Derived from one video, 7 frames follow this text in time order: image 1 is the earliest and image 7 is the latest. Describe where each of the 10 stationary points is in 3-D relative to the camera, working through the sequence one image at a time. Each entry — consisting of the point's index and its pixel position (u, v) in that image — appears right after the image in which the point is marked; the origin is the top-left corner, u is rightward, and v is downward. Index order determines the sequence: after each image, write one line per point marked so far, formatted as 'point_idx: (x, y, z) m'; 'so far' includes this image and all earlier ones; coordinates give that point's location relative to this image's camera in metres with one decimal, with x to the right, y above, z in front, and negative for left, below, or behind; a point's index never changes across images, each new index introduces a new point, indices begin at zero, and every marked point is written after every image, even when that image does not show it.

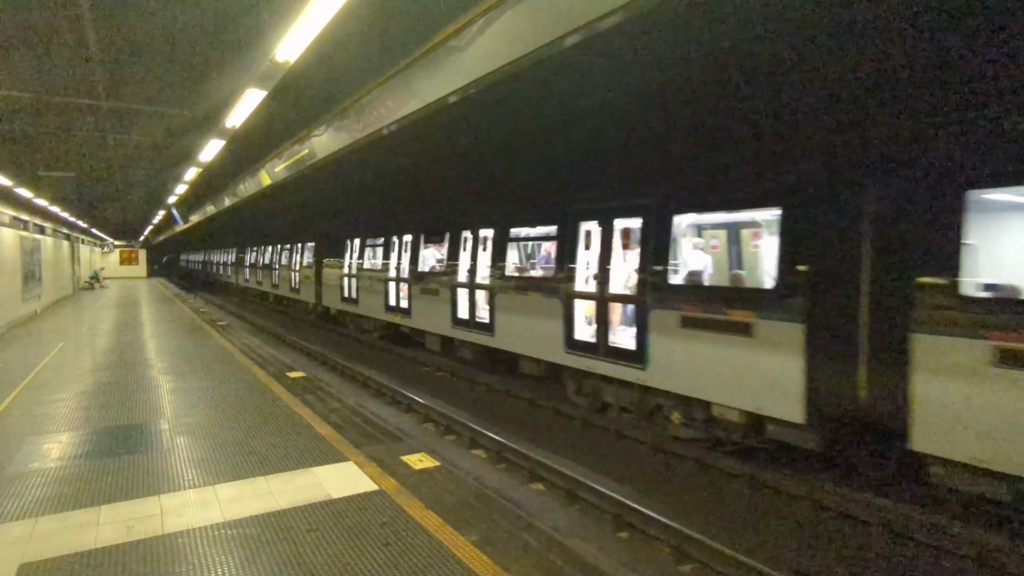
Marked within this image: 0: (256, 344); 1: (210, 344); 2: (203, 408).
0: (-5.8, -1.2, +13.9) m
1: (-6.1, -1.1, +12.8) m
2: (-3.7, -1.4, +7.4) m
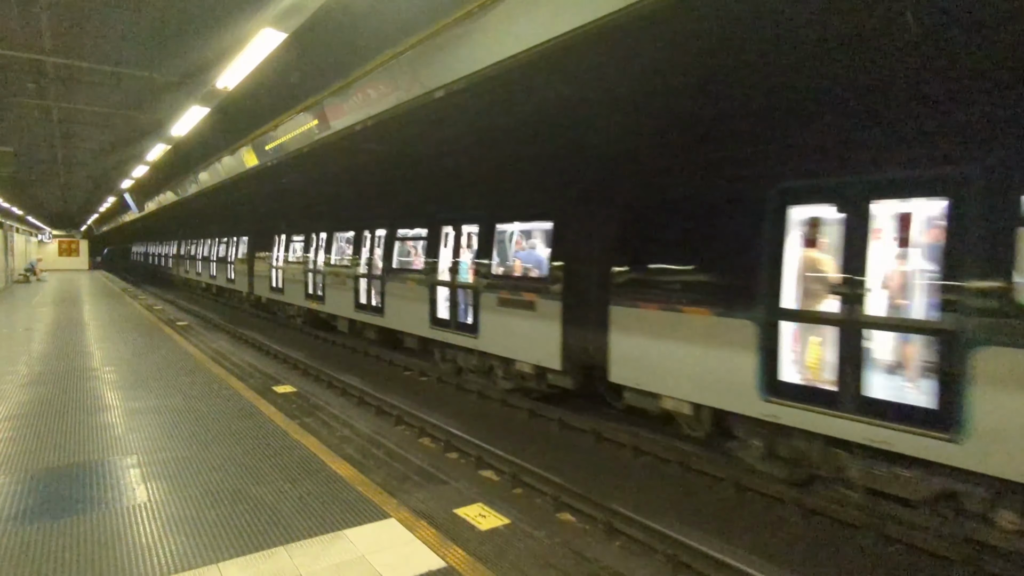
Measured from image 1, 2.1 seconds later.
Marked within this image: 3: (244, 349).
0: (-5.7, -1.1, +12.3) m
1: (-6.0, -1.1, +11.2) m
2: (-3.2, -1.4, +6.0) m
3: (-5.4, -1.2, +12.8) m
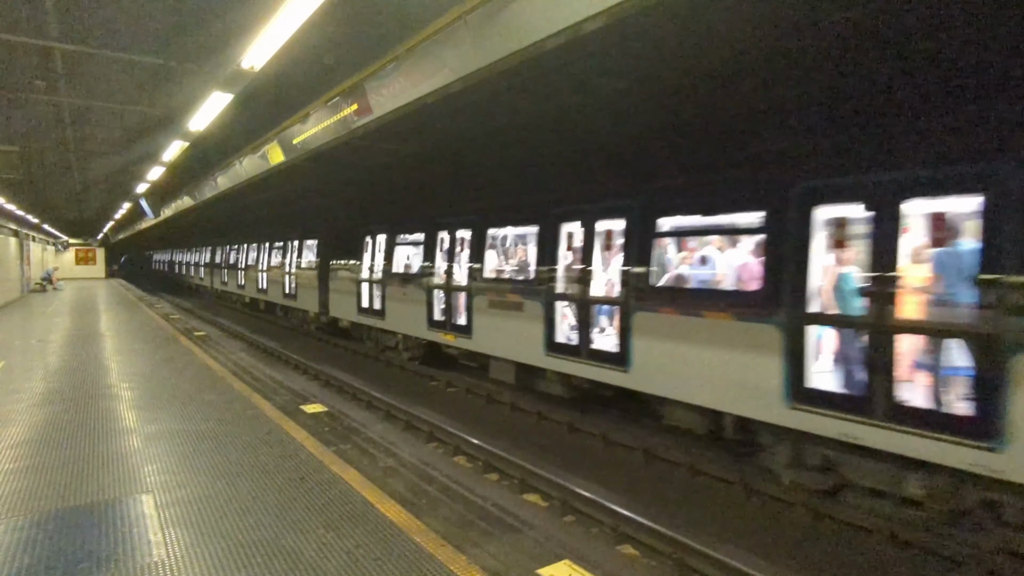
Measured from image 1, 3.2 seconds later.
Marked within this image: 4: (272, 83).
0: (-5.1, -1.3, +11.6) m
1: (-5.4, -1.2, +10.5) m
2: (-2.7, -1.5, +5.3) m
3: (-4.7, -1.4, +12.1) m
4: (-2.8, +2.4, +7.3) m
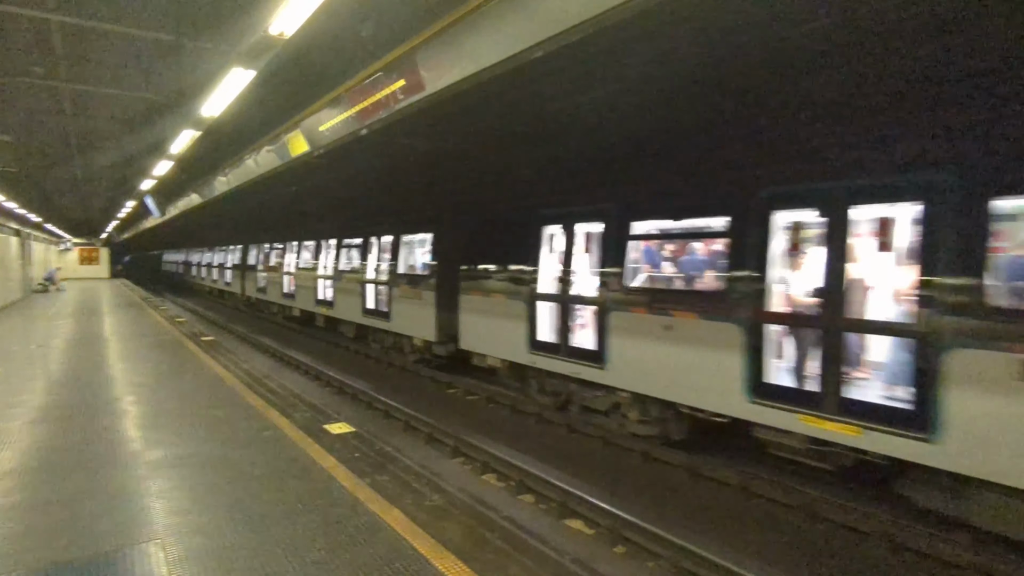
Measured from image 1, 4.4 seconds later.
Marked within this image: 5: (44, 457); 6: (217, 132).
0: (-4.5, -1.4, +10.9) m
1: (-4.8, -1.3, +9.8) m
2: (-2.2, -1.5, +4.5) m
3: (-4.2, -1.4, +11.3) m
4: (-2.3, +2.3, +6.5) m
5: (-4.2, -1.5, +5.7) m
6: (-4.6, +2.4, +9.8) m
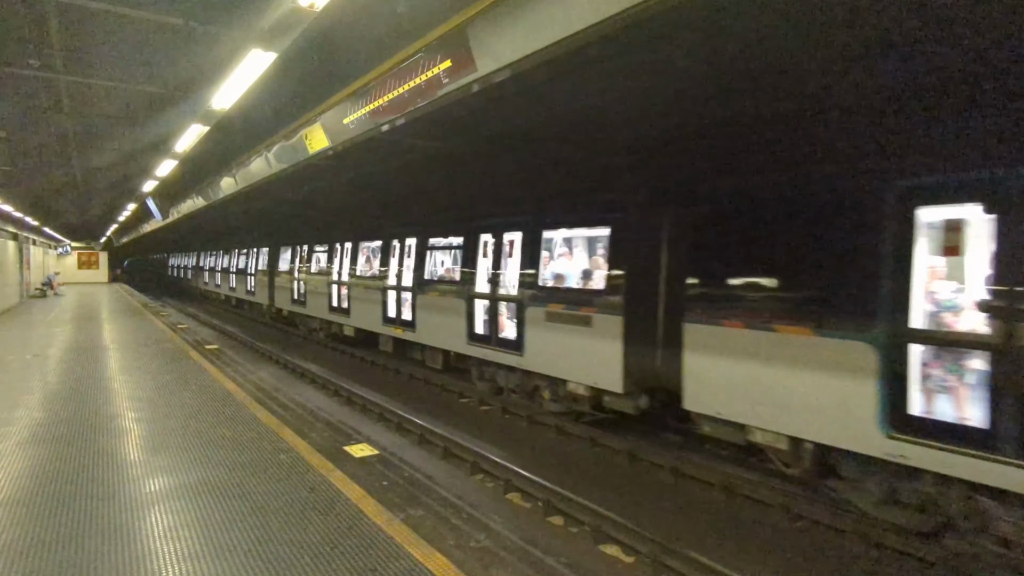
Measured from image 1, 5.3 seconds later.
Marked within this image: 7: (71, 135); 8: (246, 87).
0: (-4.2, -1.5, +10.3) m
1: (-4.5, -1.4, +9.2) m
2: (-1.8, -1.6, +4.0) m
3: (-3.9, -1.5, +10.7) m
4: (-1.9, +2.2, +6.0) m
5: (-3.9, -1.6, +5.2) m
6: (-4.2, +2.3, +9.3) m
7: (-6.8, +2.3, +9.8) m
8: (-3.0, +2.3, +7.2) m
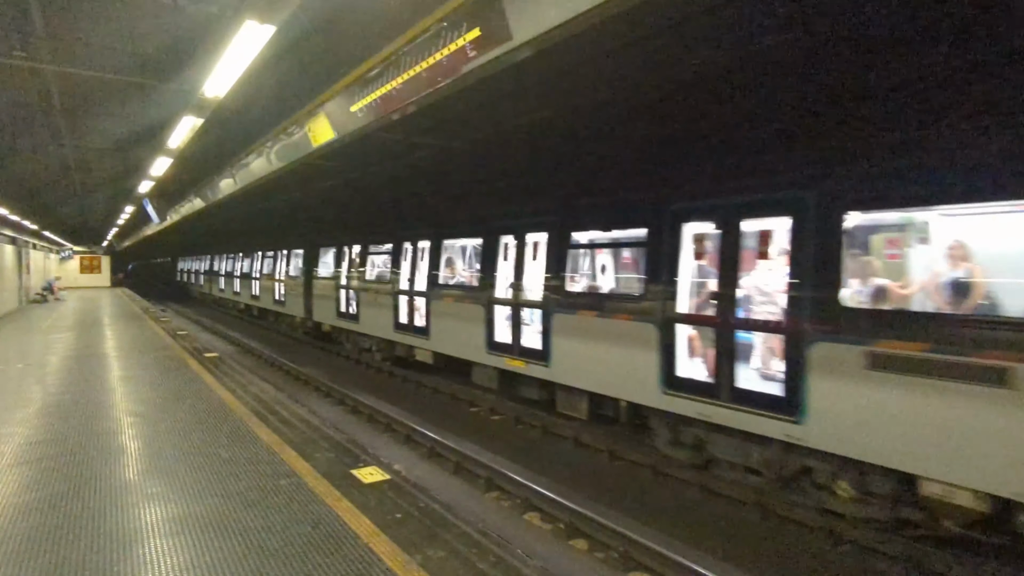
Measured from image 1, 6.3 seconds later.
0: (-3.9, -1.6, +9.8) m
1: (-4.3, -1.5, +8.6) m
2: (-1.6, -1.7, +3.4) m
3: (-3.6, -1.6, +10.2) m
4: (-1.7, +2.2, +5.4) m
5: (-3.7, -1.7, +4.6) m
6: (-4.0, +2.2, +8.8) m
7: (-6.6, +2.2, +9.2) m
8: (-2.8, +2.2, +6.7) m
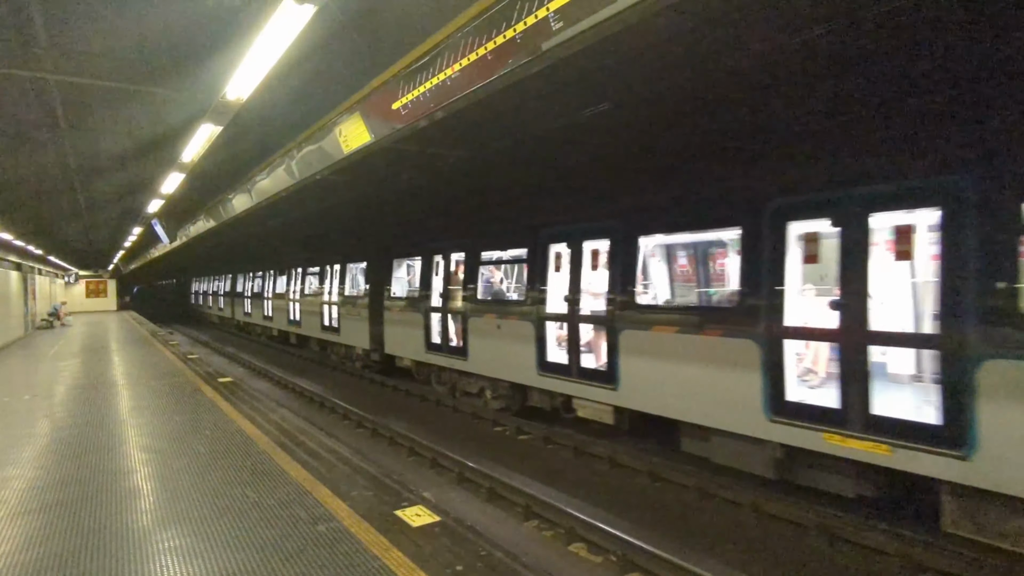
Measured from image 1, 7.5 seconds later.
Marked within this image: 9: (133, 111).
0: (-3.4, -1.9, +9.2) m
1: (-3.8, -1.8, +8.1) m
2: (-1.1, -1.8, +2.8) m
3: (-3.1, -1.9, +9.6) m
4: (-1.3, +2.0, +4.9) m
5: (-3.2, -1.9, +4.1) m
6: (-3.6, +1.9, +8.3) m
7: (-6.2, +1.9, +8.8) m
8: (-2.4, +2.0, +6.2) m
9: (-4.4, +2.0, +7.3) m
